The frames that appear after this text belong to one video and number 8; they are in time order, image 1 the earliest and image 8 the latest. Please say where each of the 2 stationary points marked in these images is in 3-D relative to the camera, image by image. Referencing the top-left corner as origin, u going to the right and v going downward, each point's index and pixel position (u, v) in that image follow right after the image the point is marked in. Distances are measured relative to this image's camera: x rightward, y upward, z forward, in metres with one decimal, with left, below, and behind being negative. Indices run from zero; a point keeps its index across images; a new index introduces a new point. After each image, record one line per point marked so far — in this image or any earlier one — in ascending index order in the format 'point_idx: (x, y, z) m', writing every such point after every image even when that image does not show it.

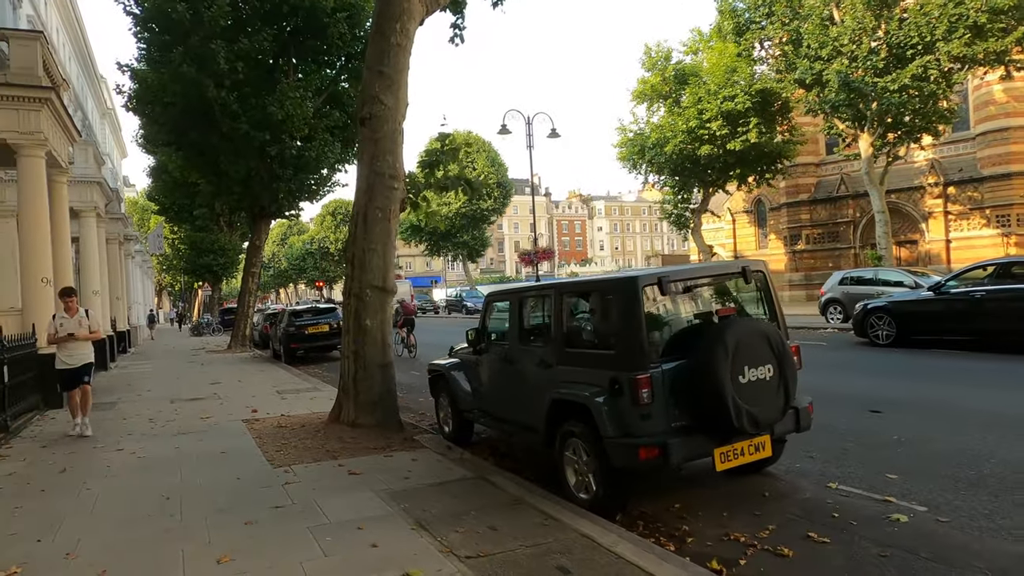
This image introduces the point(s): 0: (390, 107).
0: (-1.5, +2.2, +8.1) m
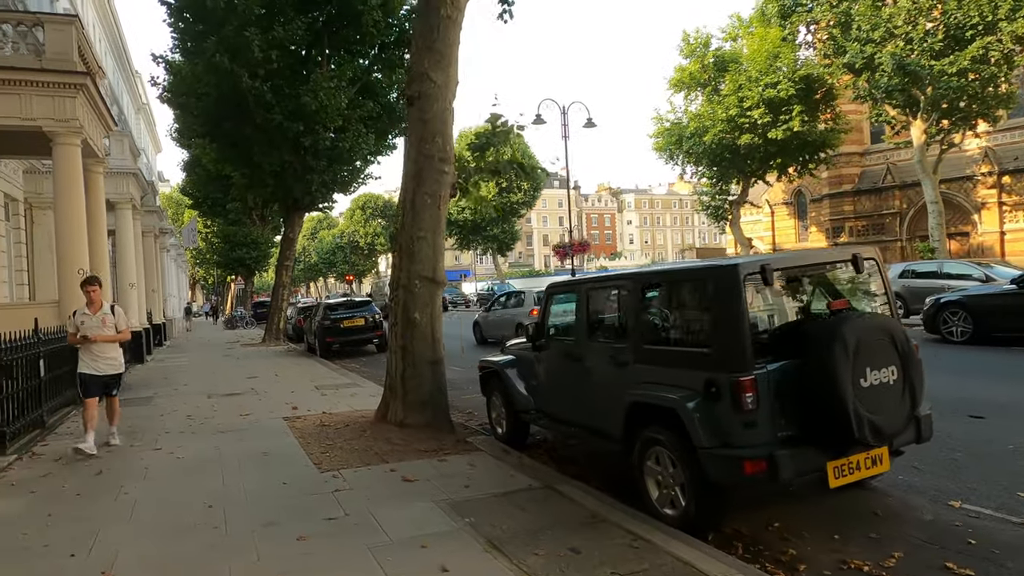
0: (-0.8, +2.3, +7.5) m
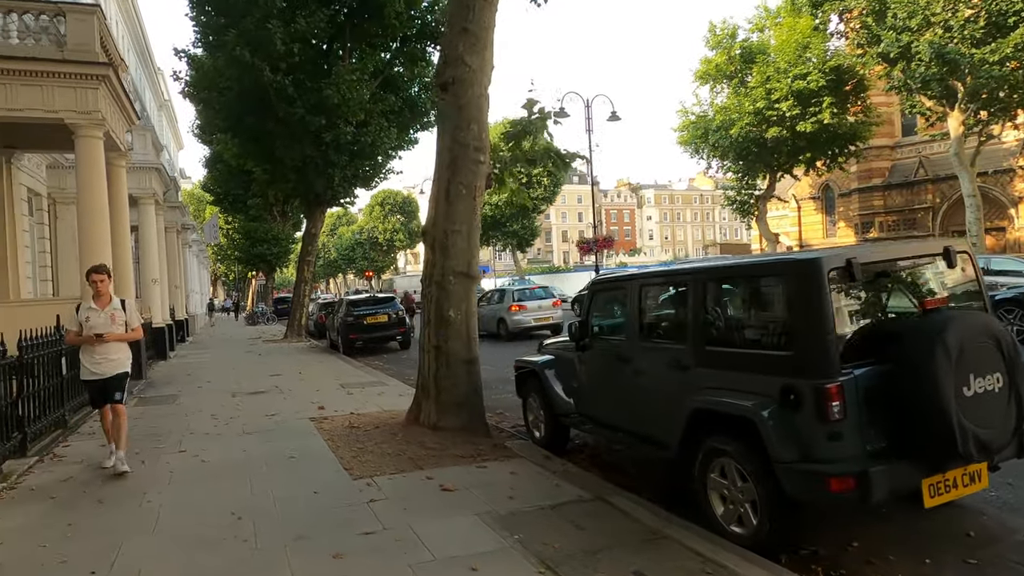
0: (-0.4, +2.4, +7.2) m
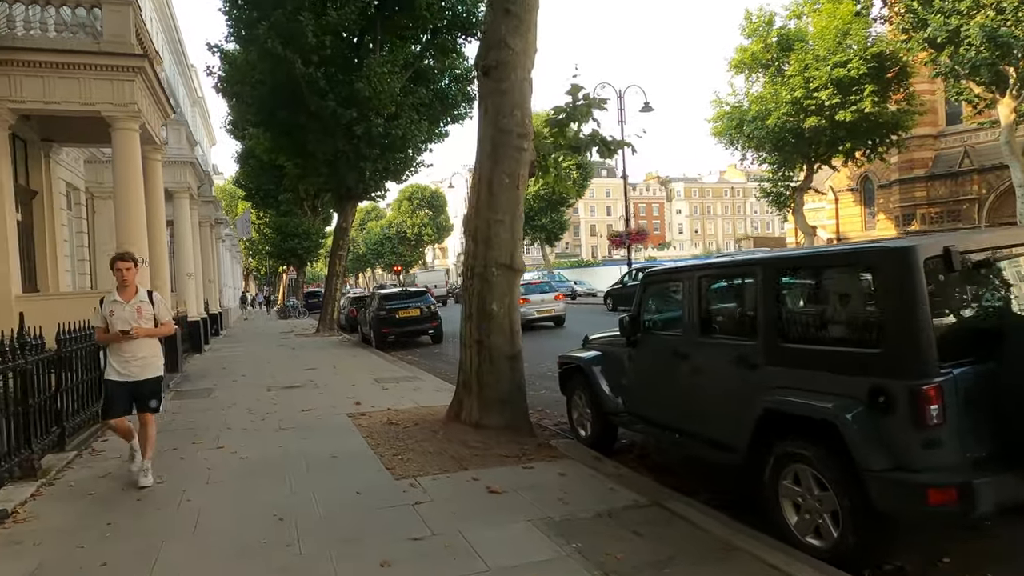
0: (+0.1, +2.4, +6.8) m
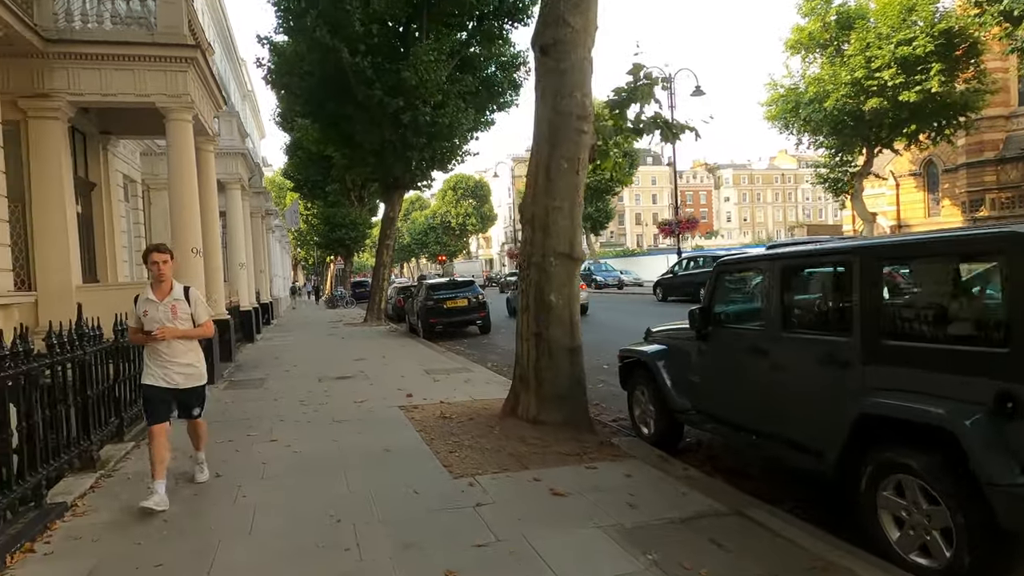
0: (+0.7, +2.5, +6.5) m
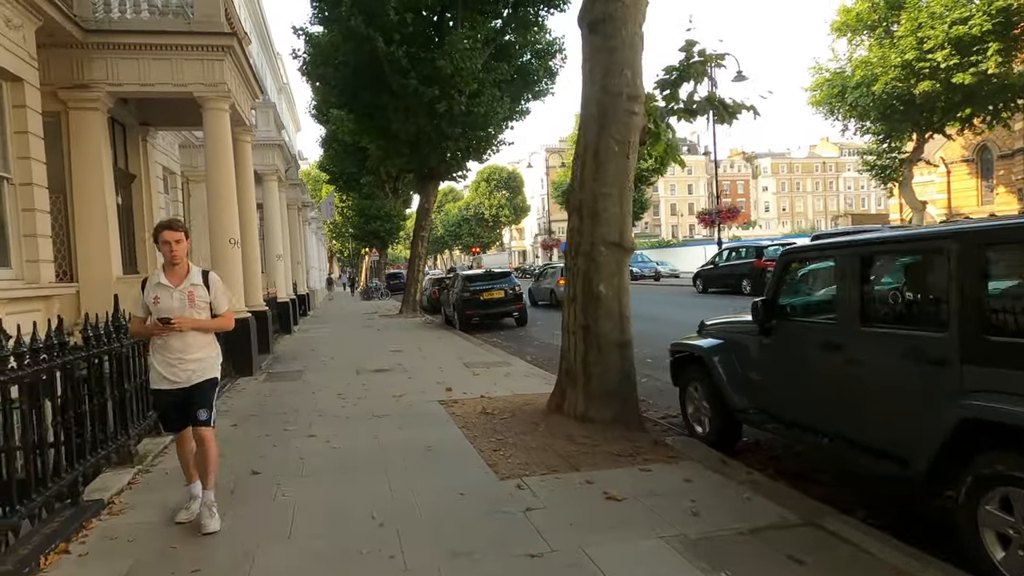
0: (+1.1, +2.6, +6.1) m
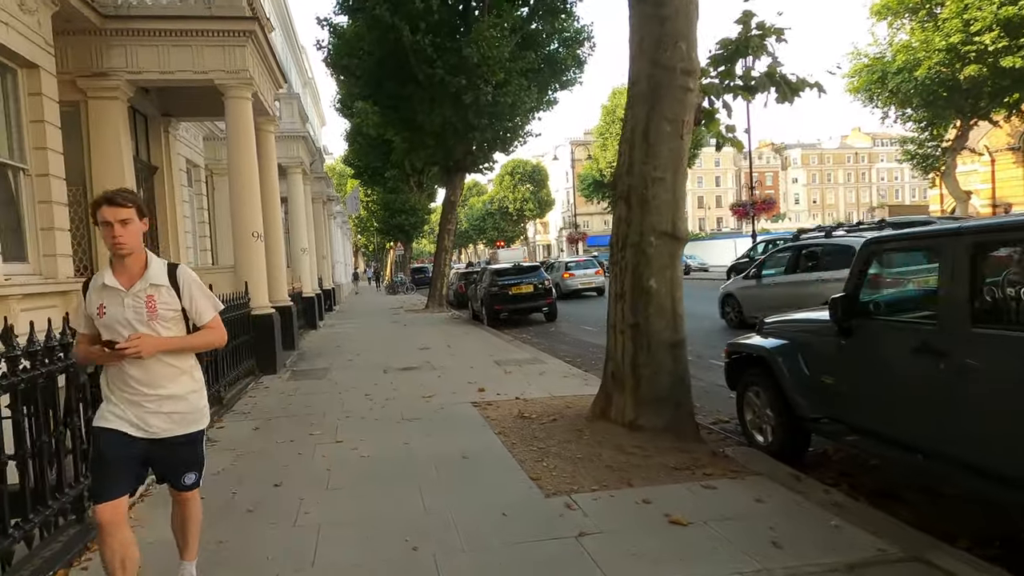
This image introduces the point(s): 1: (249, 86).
0: (+1.4, +2.7, +5.5) m
1: (-4.1, +3.2, +10.4) m
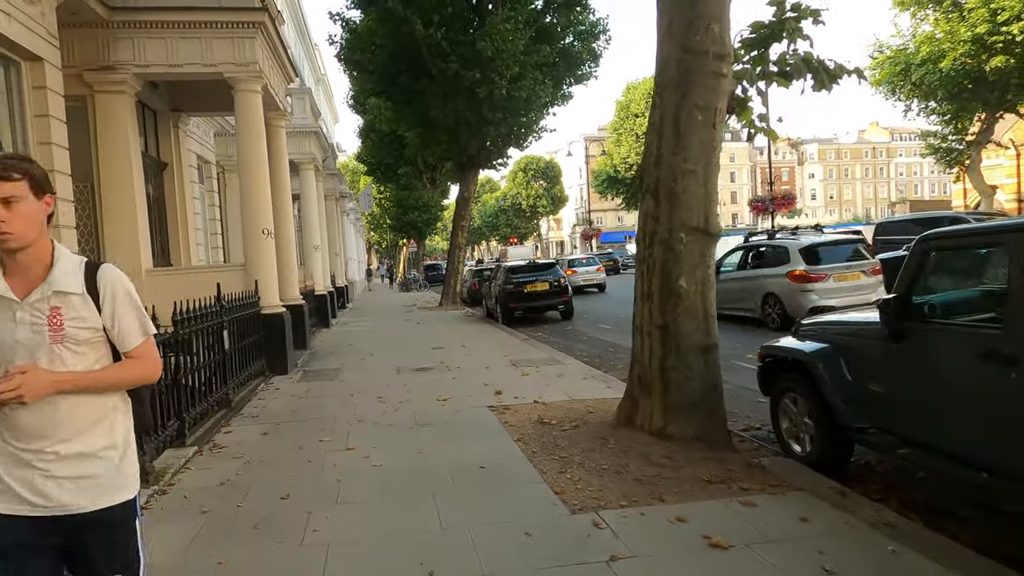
0: (+1.6, +2.7, +5.1) m
1: (-3.9, +3.2, +10.1) m
